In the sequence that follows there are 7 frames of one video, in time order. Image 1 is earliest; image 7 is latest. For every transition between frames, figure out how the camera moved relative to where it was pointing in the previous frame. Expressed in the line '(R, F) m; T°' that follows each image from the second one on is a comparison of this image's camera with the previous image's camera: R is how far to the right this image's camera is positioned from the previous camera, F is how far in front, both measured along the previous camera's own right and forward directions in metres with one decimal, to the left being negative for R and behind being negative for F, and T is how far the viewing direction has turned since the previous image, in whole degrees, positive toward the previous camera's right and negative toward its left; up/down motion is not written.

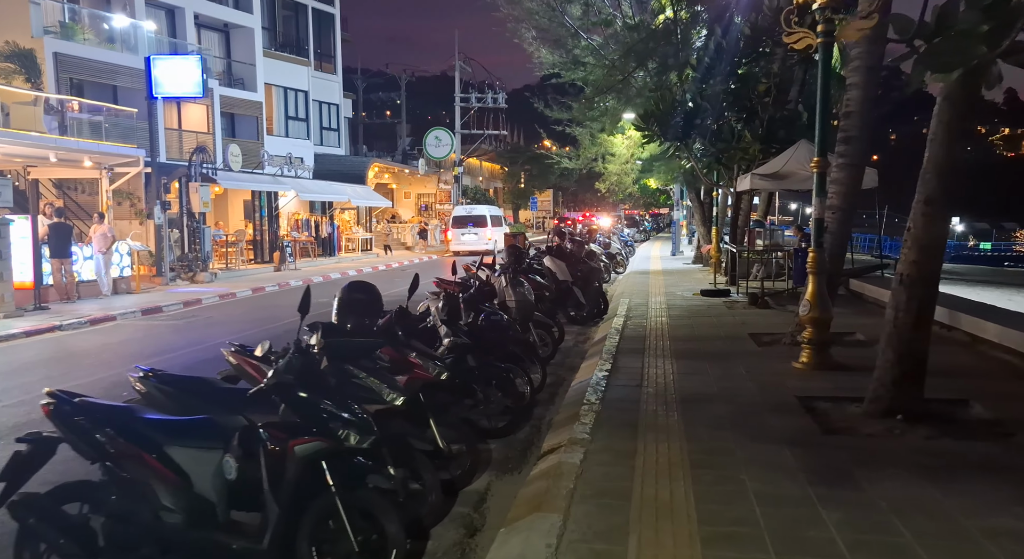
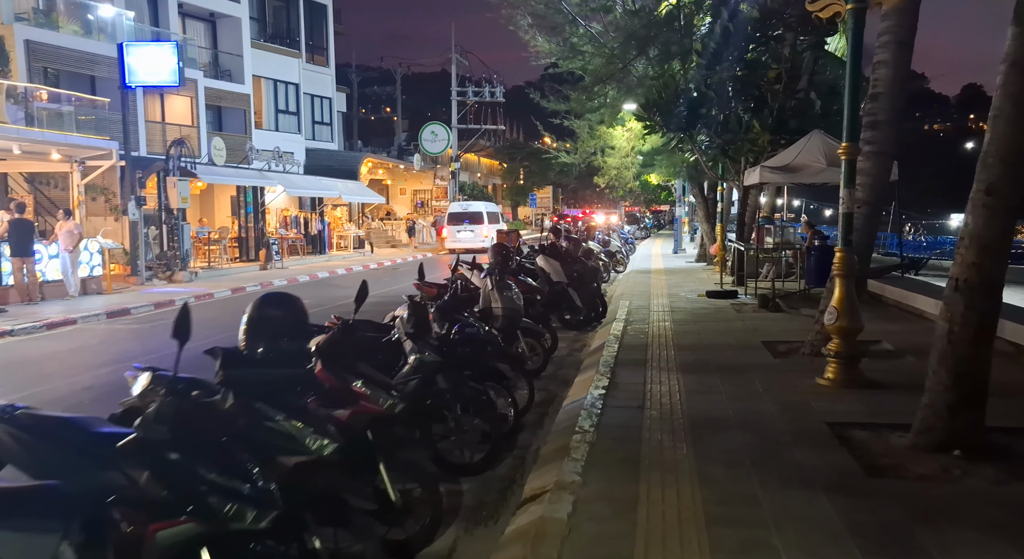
(+0.1, +1.0) m; 0°
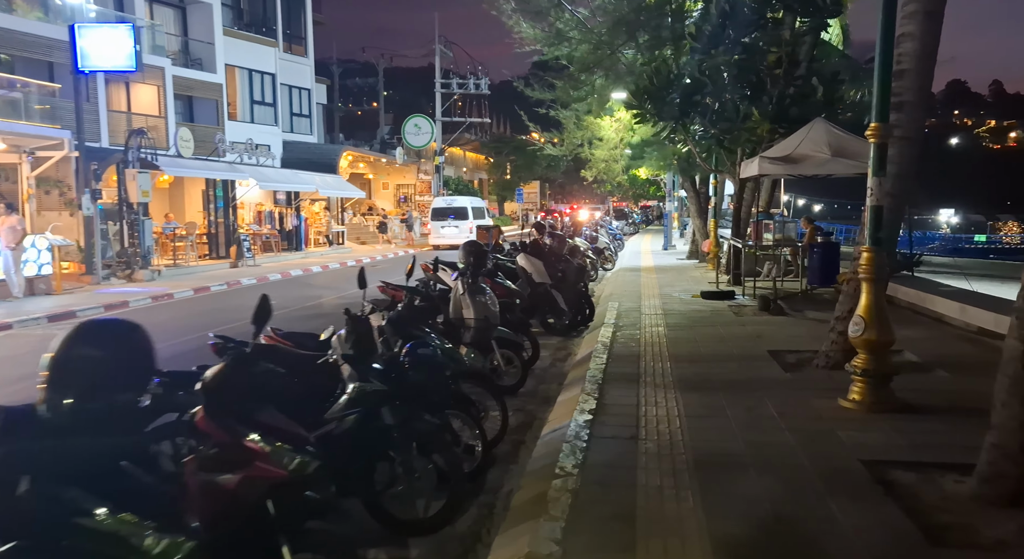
(+0.1, +1.1) m; +1°
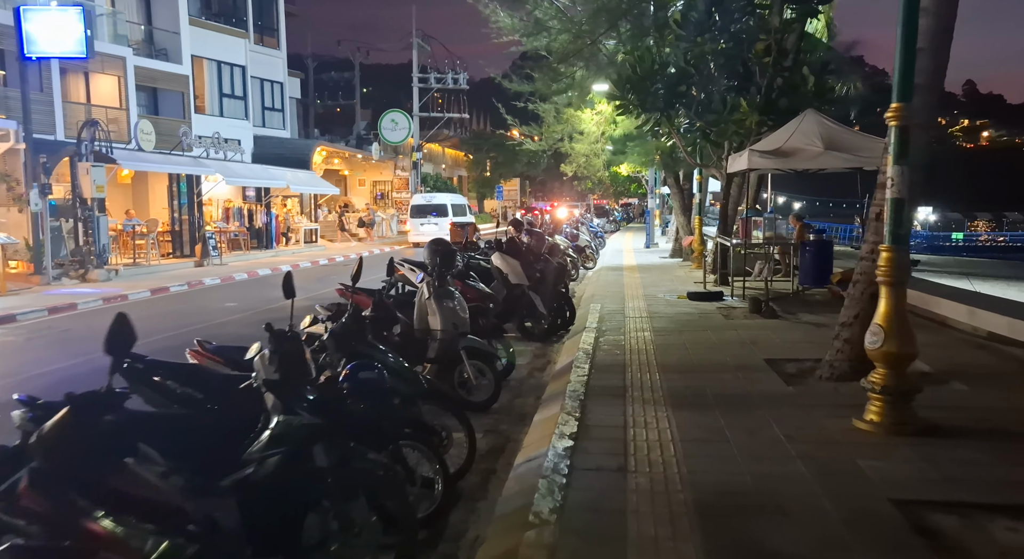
(+0.1, +0.8) m; +1°
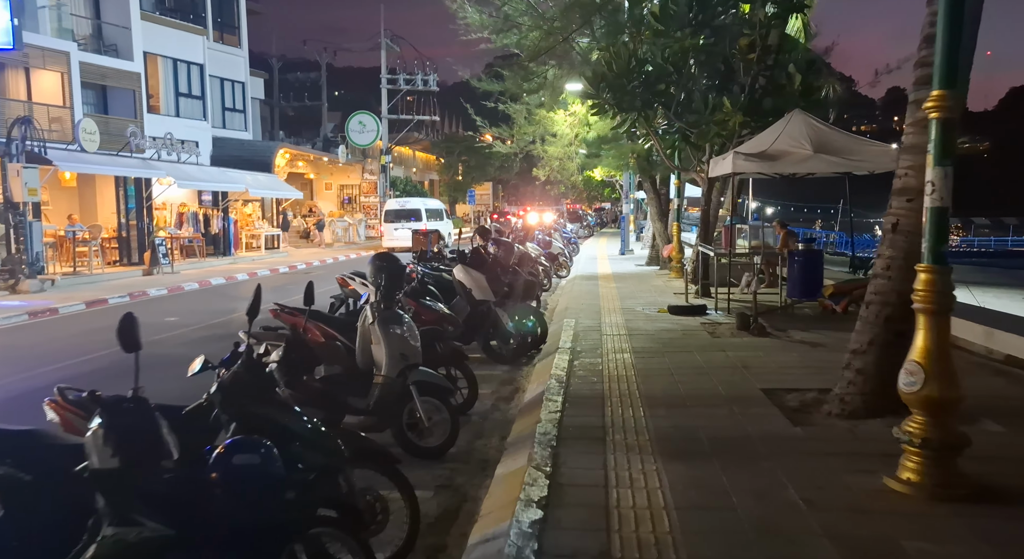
(+0.1, +1.0) m; +2°
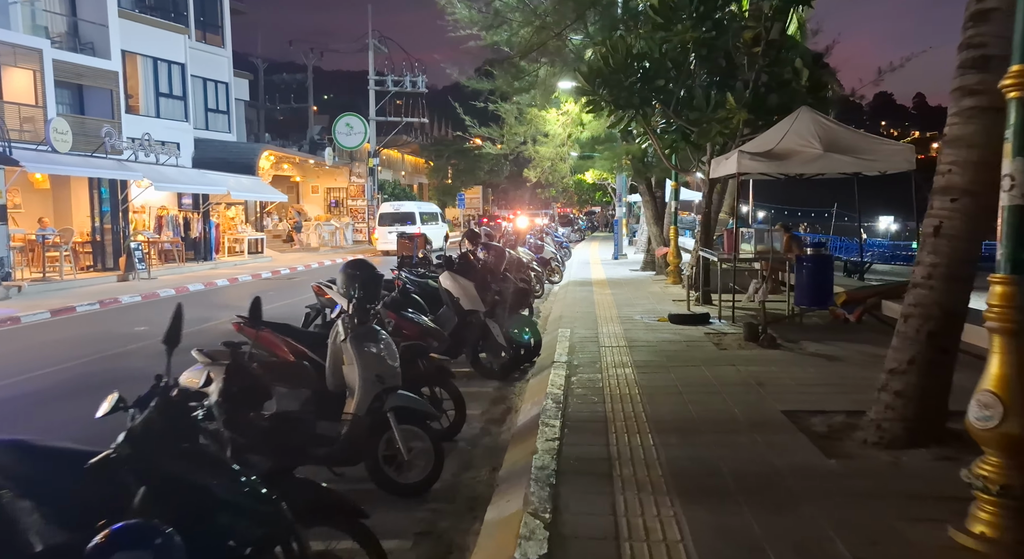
(0.0, +0.7) m; +1°
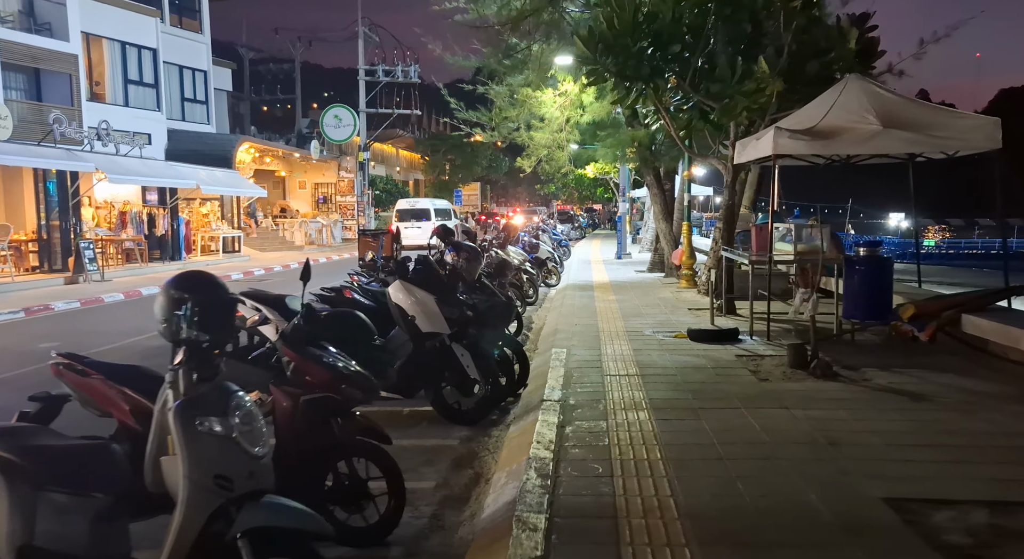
(+0.2, +2.1) m; 0°
